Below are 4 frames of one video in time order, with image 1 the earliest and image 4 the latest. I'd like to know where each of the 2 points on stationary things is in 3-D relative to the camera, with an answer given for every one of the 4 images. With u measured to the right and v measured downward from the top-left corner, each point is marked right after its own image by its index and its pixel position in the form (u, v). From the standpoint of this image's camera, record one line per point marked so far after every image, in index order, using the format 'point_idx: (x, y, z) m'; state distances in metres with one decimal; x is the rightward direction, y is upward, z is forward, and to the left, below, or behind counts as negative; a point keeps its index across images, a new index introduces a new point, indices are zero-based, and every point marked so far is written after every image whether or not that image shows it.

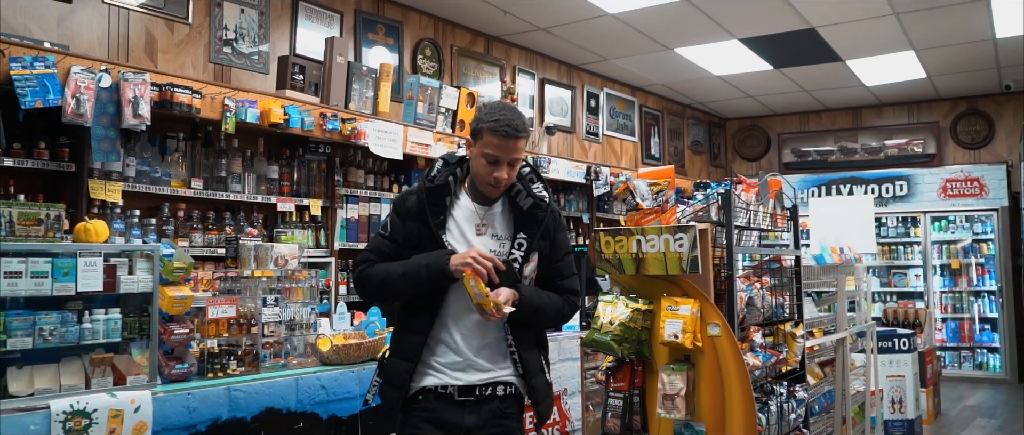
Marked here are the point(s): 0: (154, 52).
0: (-2.0, +0.9, +4.6) m
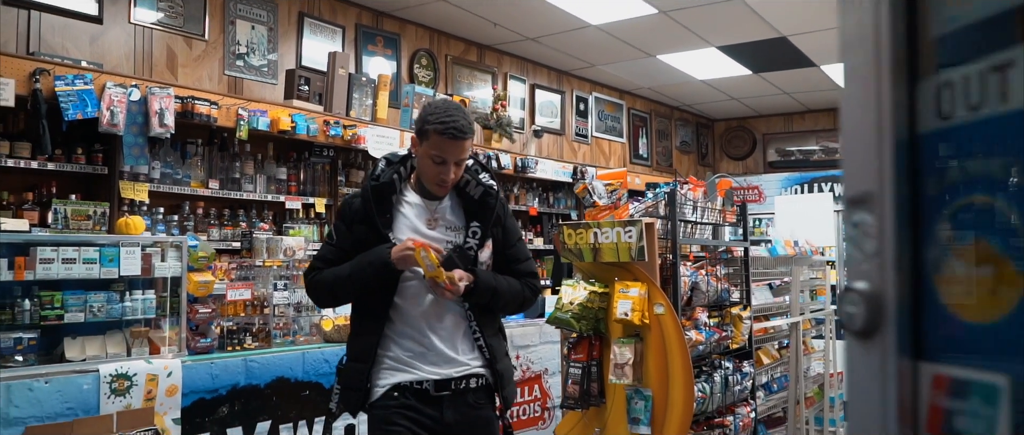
0: (-2.1, +1.0, +5.1) m
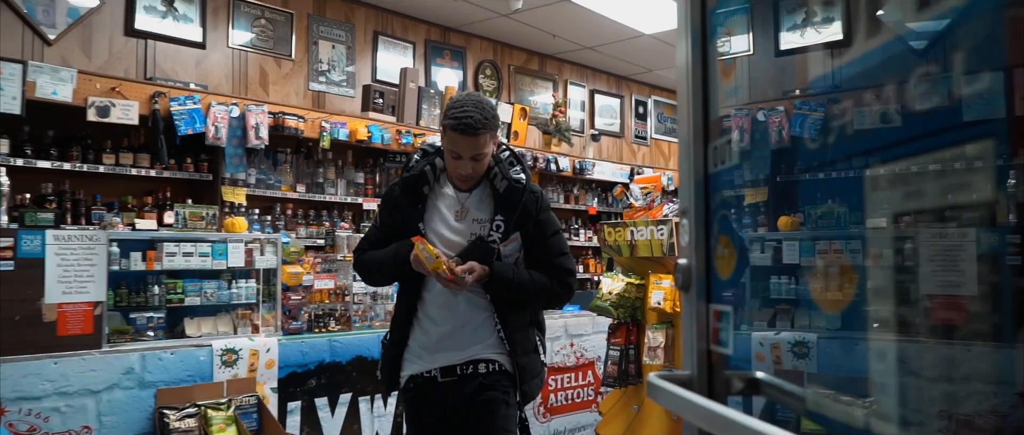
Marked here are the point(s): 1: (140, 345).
0: (-1.8, +1.0, +5.7) m
1: (-1.6, -0.6, +3.5) m
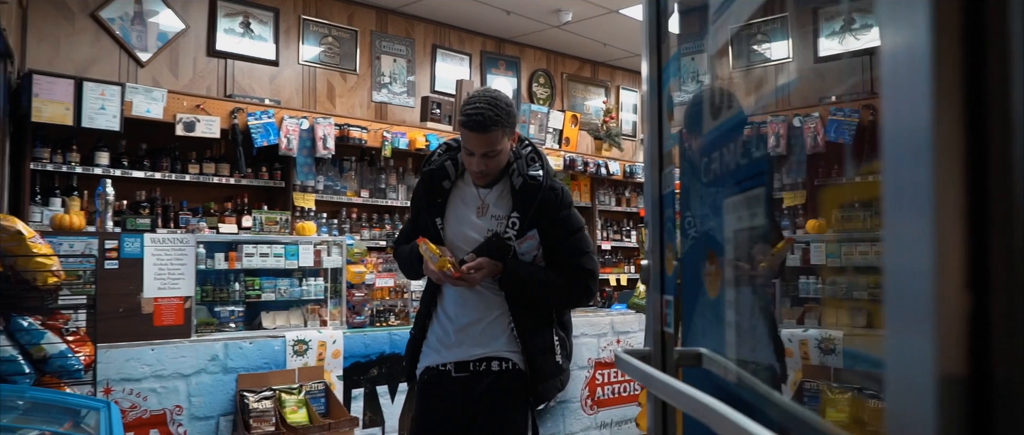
0: (-1.4, +0.9, +6.2) m
1: (-1.4, -0.6, +3.9) m
